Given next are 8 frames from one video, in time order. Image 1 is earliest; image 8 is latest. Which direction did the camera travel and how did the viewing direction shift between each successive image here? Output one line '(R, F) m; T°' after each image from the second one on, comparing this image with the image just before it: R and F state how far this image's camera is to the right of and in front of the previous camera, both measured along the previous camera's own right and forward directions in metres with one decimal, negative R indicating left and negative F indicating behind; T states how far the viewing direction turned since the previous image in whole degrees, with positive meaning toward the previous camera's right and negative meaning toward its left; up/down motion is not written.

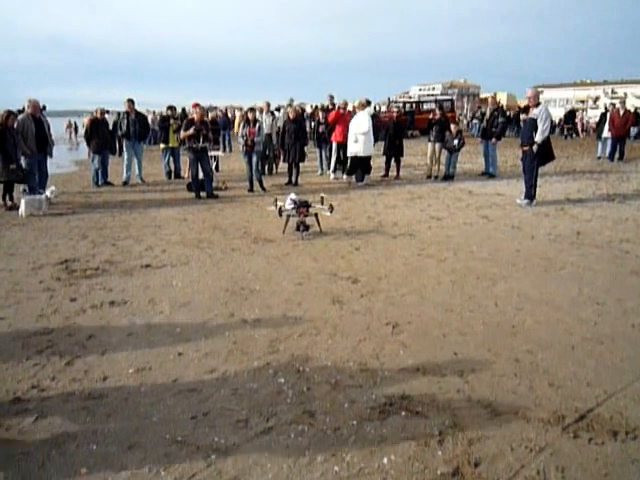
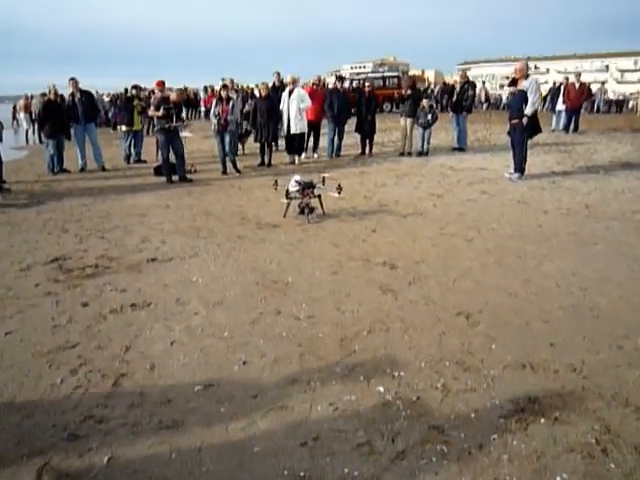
(-1.1, +0.7) m; +7°
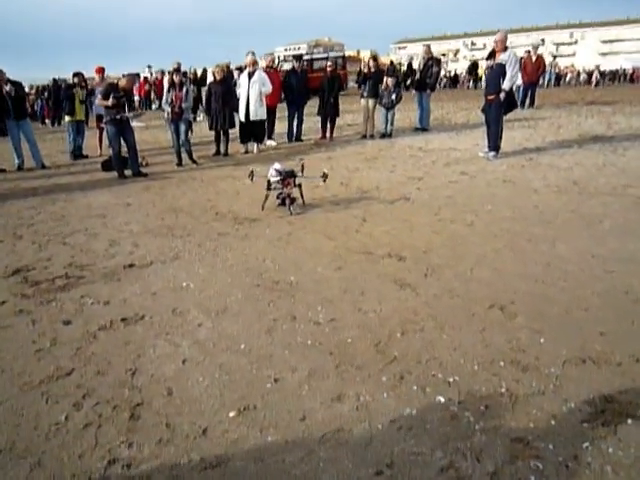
(-0.6, +0.5) m; +6°
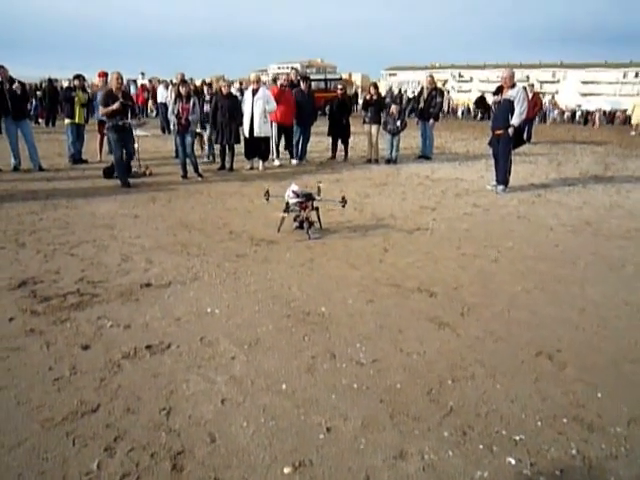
(-0.5, +0.2) m; +3°
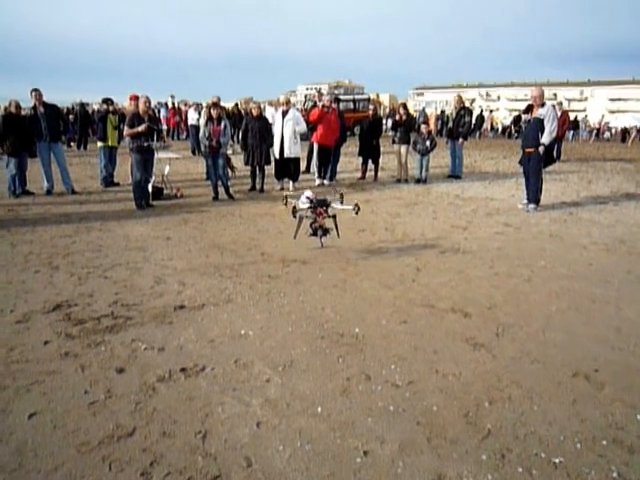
(0.0, 0.0) m; -2°
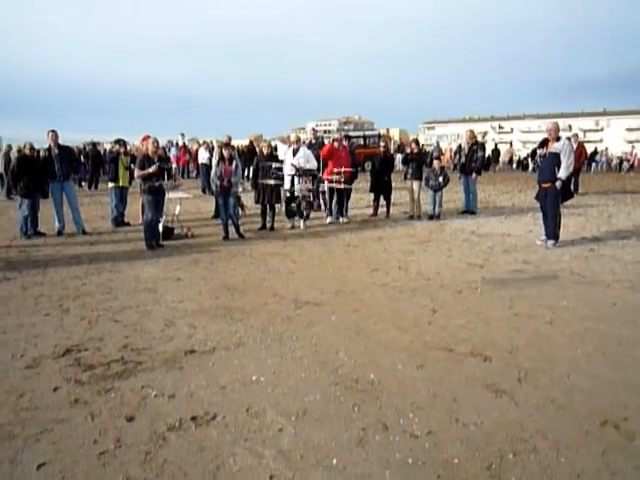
(0.0, +0.1) m; -1°
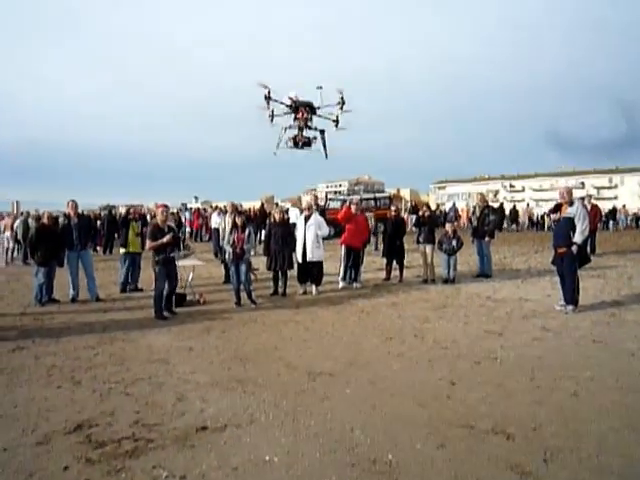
(0.0, +0.1) m; -1°
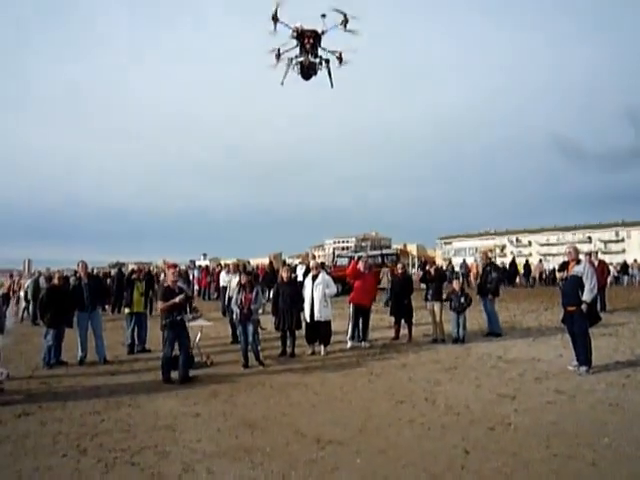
(0.0, 0.0) m; -1°
